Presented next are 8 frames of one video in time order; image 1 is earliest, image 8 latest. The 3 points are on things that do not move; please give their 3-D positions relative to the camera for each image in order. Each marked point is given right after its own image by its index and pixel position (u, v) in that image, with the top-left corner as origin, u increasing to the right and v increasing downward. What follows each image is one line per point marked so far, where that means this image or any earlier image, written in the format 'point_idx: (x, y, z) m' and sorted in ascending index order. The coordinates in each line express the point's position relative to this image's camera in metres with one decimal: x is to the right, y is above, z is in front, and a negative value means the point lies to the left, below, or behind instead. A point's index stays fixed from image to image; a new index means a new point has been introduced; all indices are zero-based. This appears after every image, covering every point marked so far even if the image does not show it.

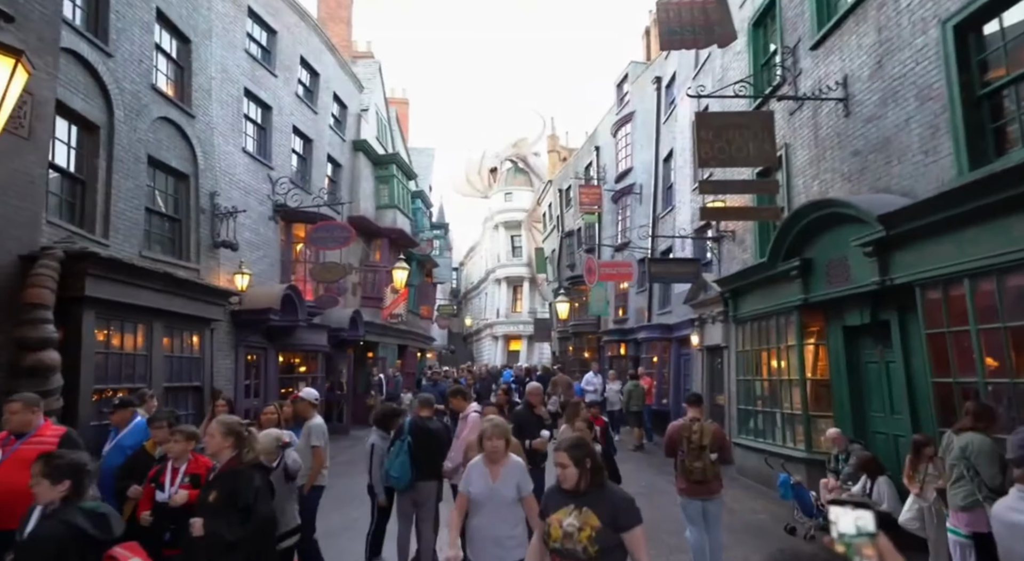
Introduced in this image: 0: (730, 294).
0: (+4.1, -0.3, +14.5) m
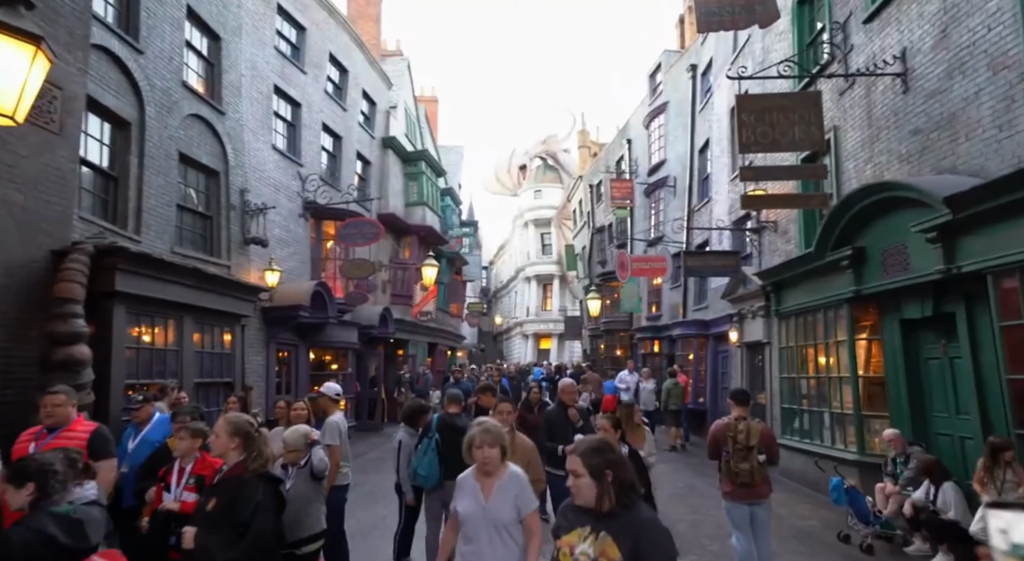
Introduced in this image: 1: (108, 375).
0: (+4.6, -0.1, +13.8) m
1: (-5.4, -1.3, +10.3) m
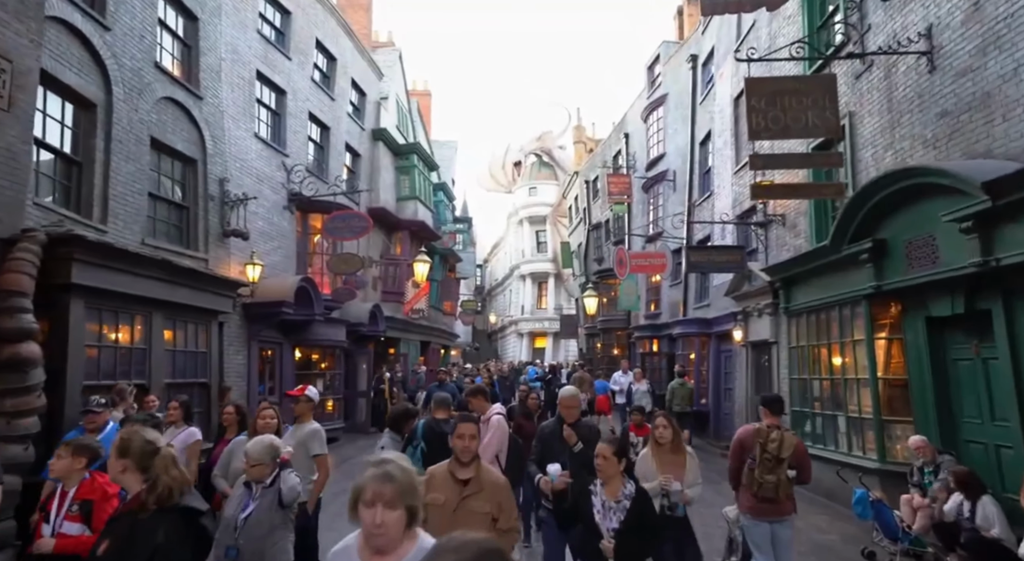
0: (+4.5, -0.1, +13.1) m
1: (-5.4, -1.2, +9.5) m
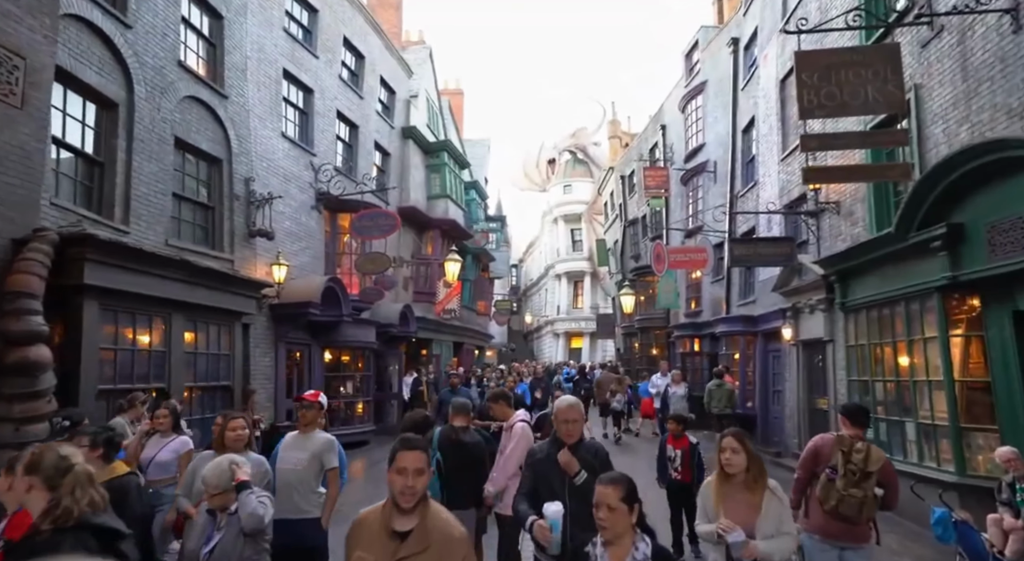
0: (+5.0, 0.0, +12.0) m
1: (-5.1, -1.2, +8.9) m
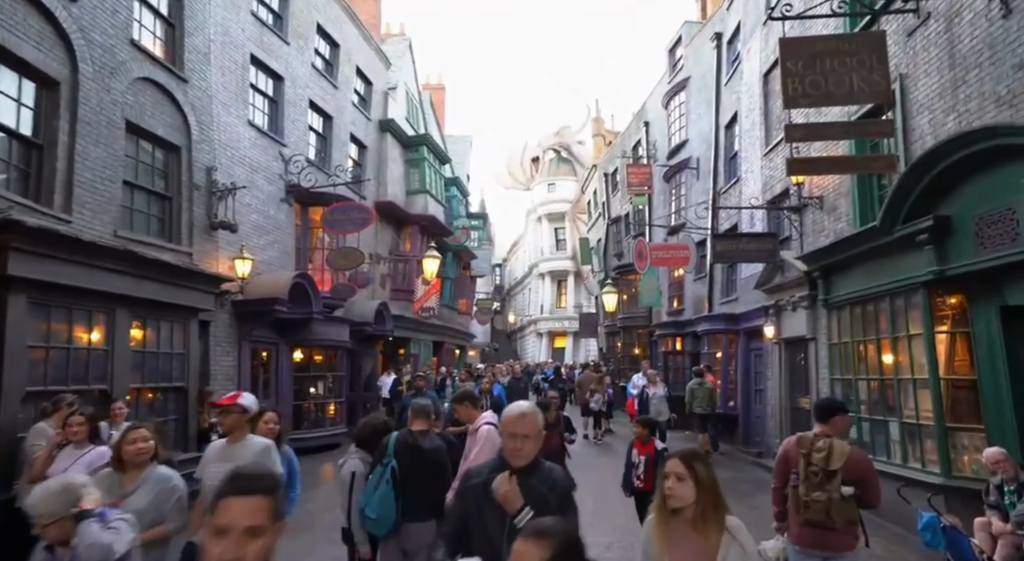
0: (+4.6, +0.1, +11.8) m
1: (-5.4, -1.1, +8.4) m
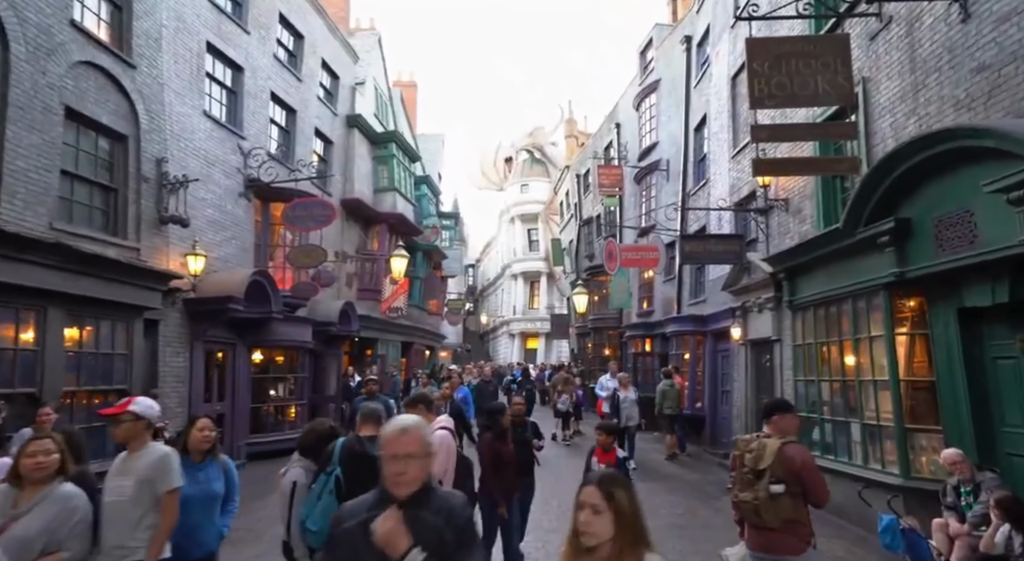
0: (+4.1, +0.1, +11.8) m
1: (-5.8, -1.0, +8.1) m
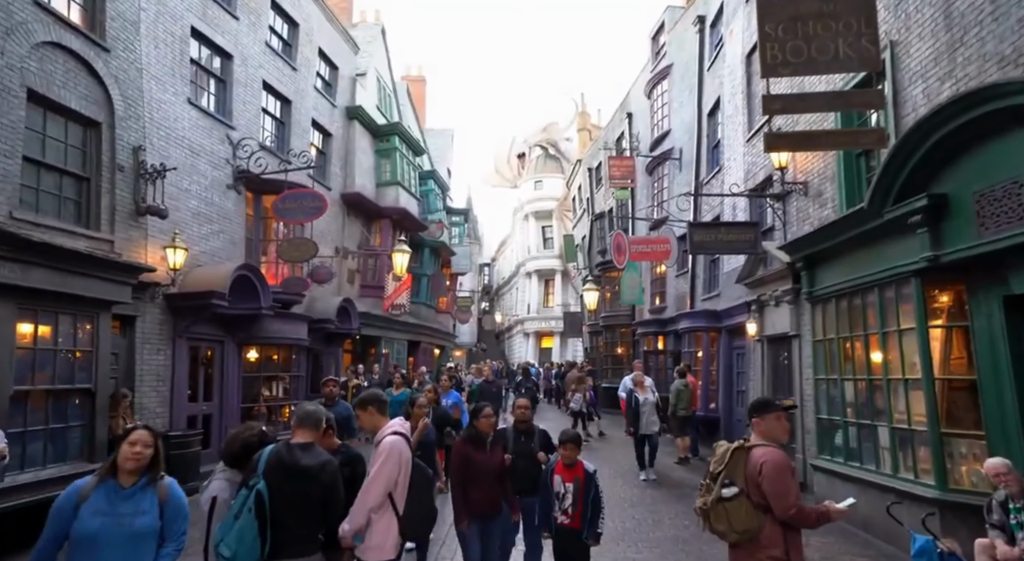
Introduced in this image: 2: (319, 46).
0: (+4.0, +0.2, +10.8) m
1: (-6.0, -1.0, +7.4) m
2: (-4.9, +6.0, +19.7) m
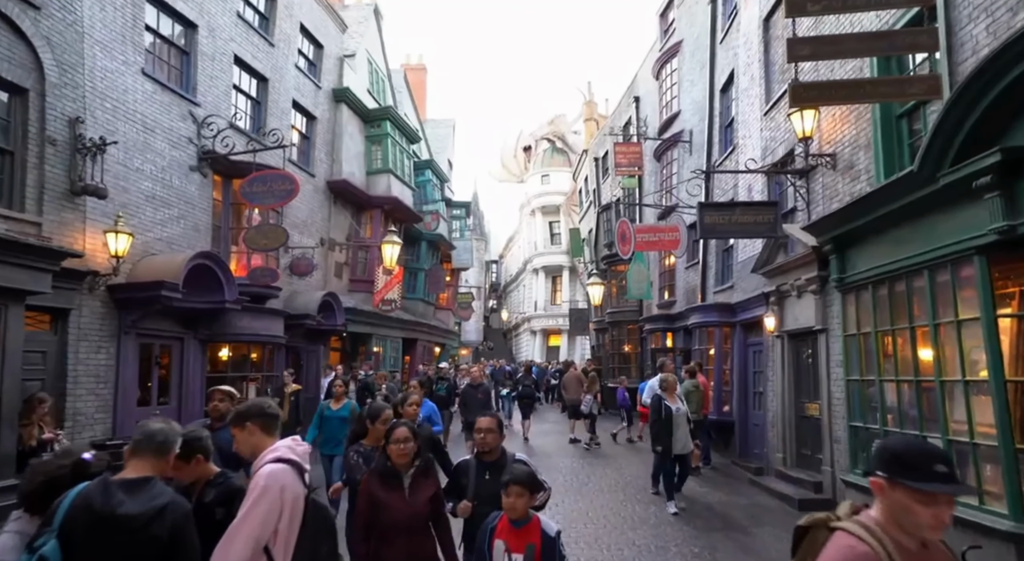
0: (+3.8, +0.4, +9.3) m
1: (-6.3, -0.8, +6.1) m
2: (-5.0, +6.1, +18.4) m
